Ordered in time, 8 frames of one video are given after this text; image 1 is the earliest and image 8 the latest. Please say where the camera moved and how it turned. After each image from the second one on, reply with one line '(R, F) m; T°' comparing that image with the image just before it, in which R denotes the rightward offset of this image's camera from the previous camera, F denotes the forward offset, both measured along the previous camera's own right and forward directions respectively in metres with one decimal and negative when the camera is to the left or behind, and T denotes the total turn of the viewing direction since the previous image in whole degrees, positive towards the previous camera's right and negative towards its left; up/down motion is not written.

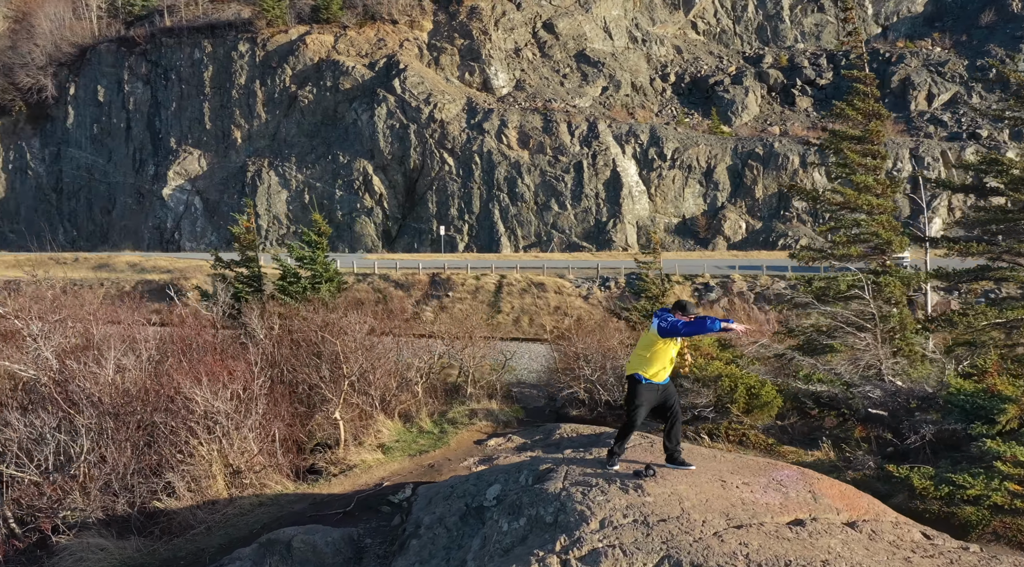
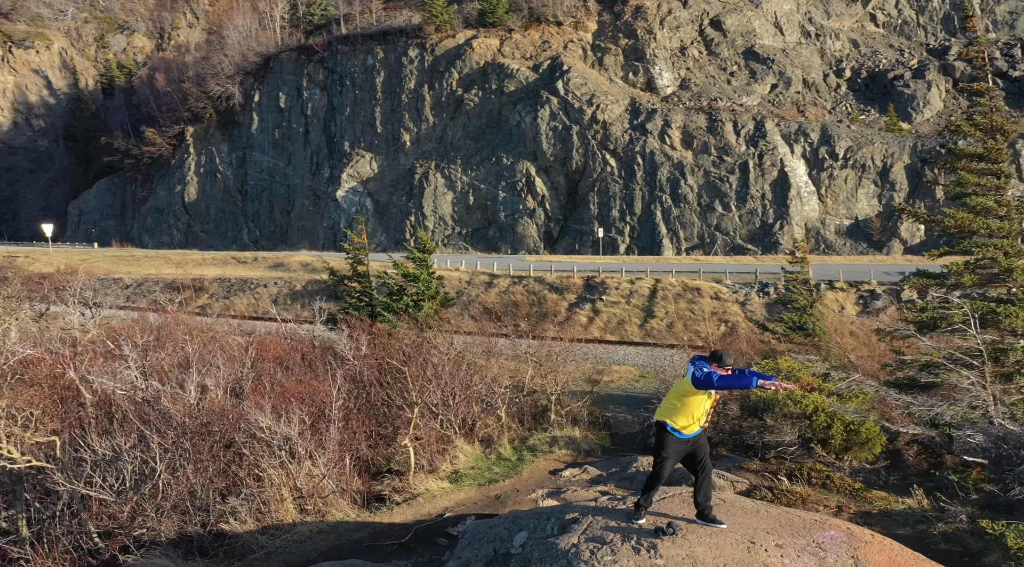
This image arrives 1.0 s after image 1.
(+1.3, +0.4) m; -11°
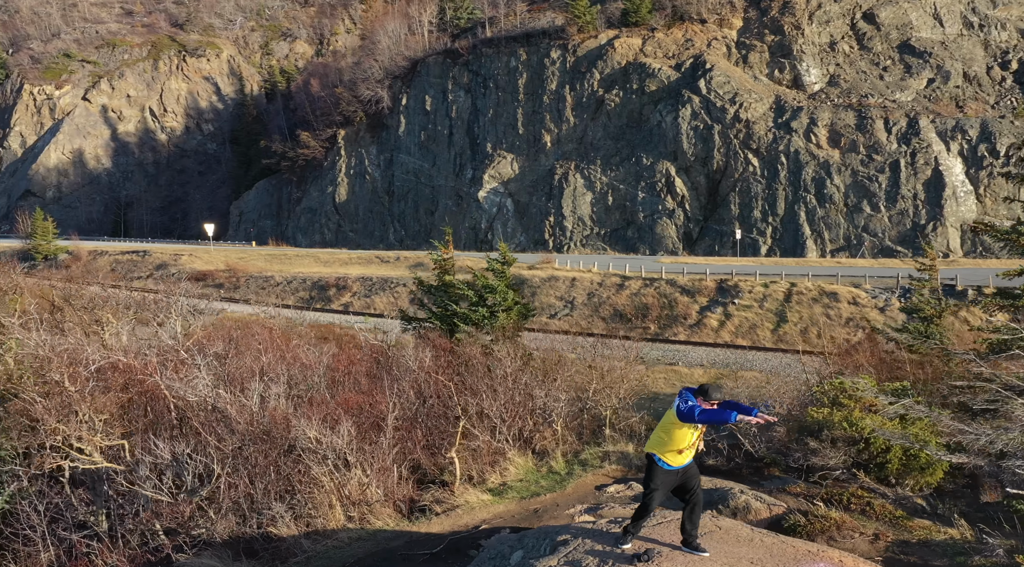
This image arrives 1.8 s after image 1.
(+1.5, -0.3) m; -9°
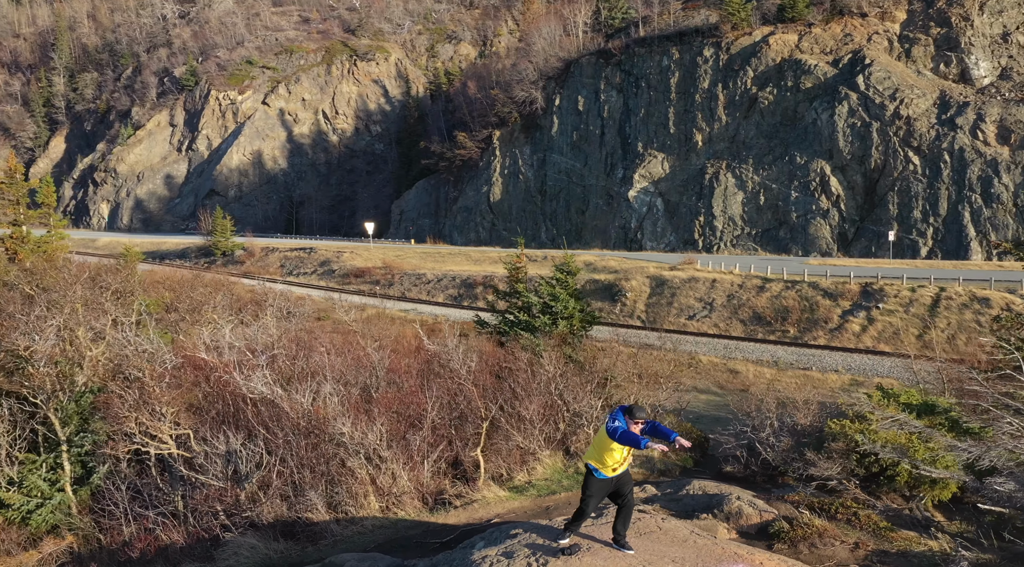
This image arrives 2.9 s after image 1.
(+2.2, -1.1) m; -10°
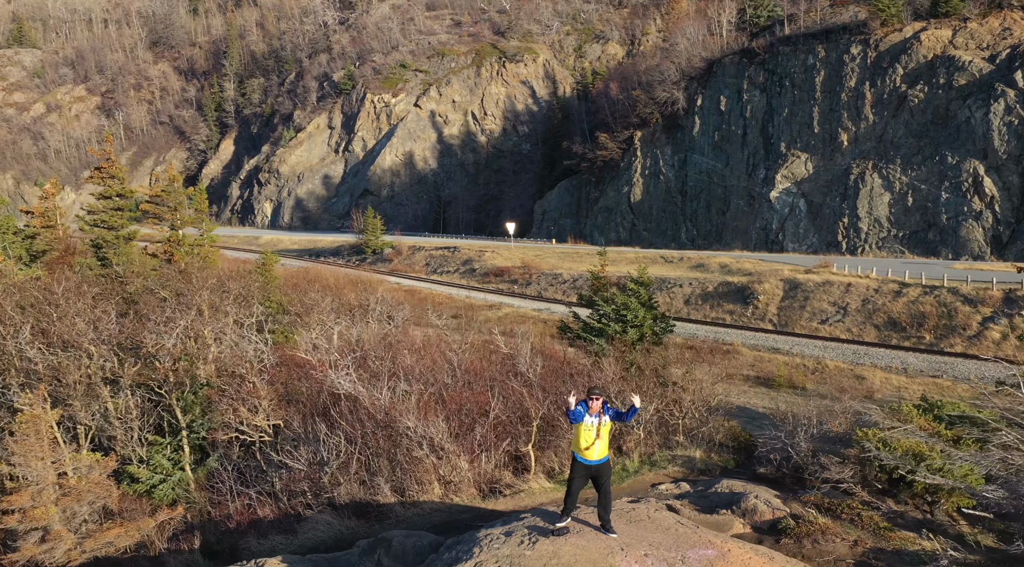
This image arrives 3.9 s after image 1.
(+1.7, -1.6) m; -9°
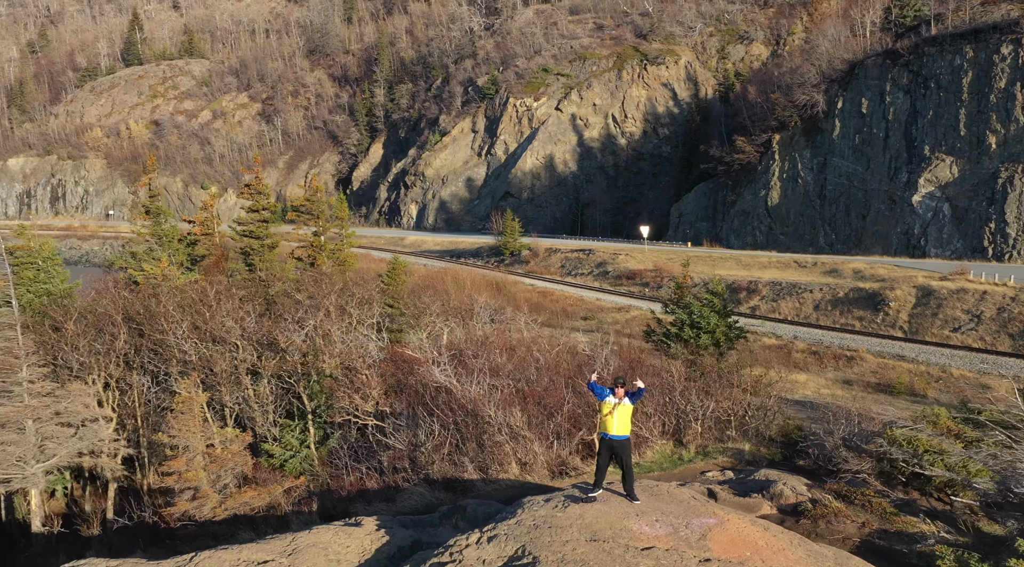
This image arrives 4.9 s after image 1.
(+1.5, -2.4) m; -9°
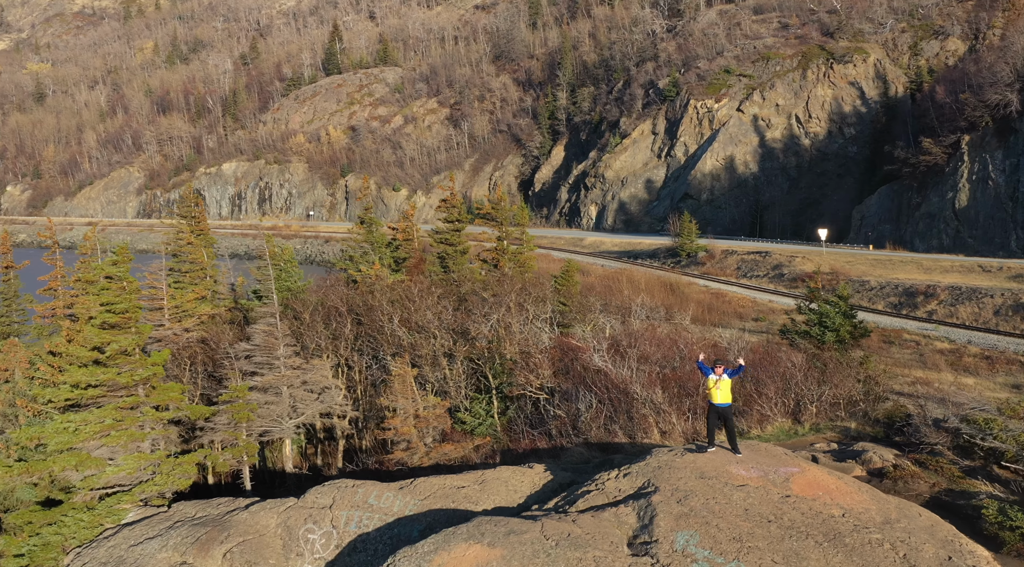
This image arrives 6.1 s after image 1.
(+1.0, -4.7) m; -12°
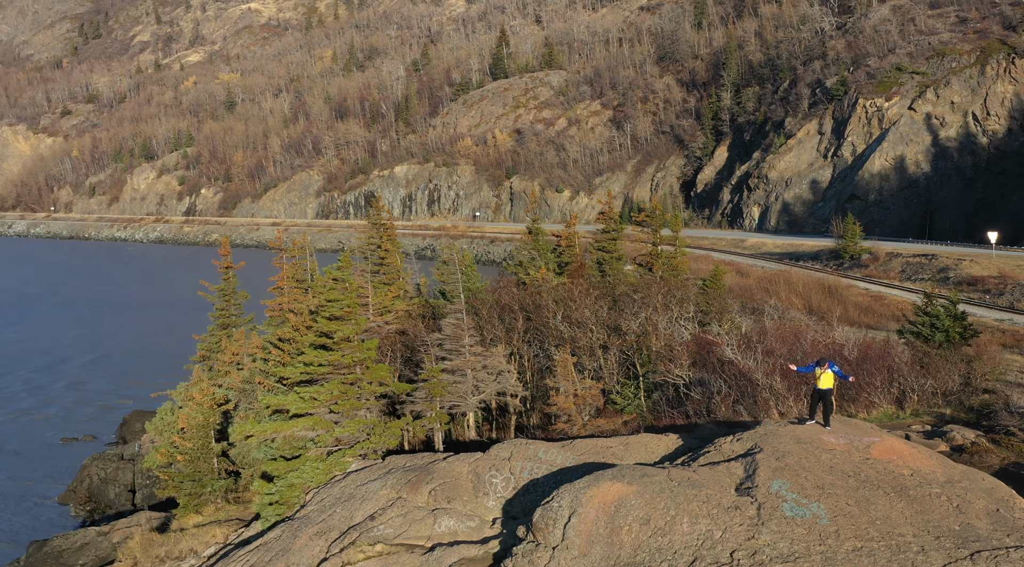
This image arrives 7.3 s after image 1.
(+0.7, -5.5) m; -11°
